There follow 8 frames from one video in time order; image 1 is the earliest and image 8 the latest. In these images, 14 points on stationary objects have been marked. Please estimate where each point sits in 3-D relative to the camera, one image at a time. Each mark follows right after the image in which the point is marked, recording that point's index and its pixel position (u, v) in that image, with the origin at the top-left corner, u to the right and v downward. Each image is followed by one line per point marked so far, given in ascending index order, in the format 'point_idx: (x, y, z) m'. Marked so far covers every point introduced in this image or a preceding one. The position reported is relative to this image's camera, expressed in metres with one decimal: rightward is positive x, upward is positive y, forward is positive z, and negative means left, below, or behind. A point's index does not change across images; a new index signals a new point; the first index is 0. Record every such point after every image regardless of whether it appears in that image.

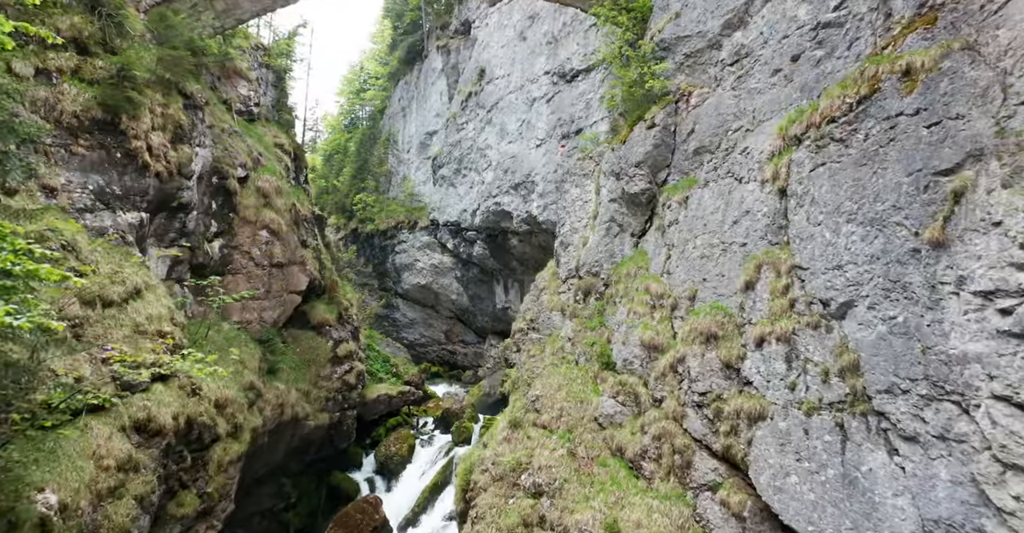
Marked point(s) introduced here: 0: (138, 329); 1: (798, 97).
0: (-7.2, -1.2, +11.1) m
1: (+6.0, +3.5, +12.0) m
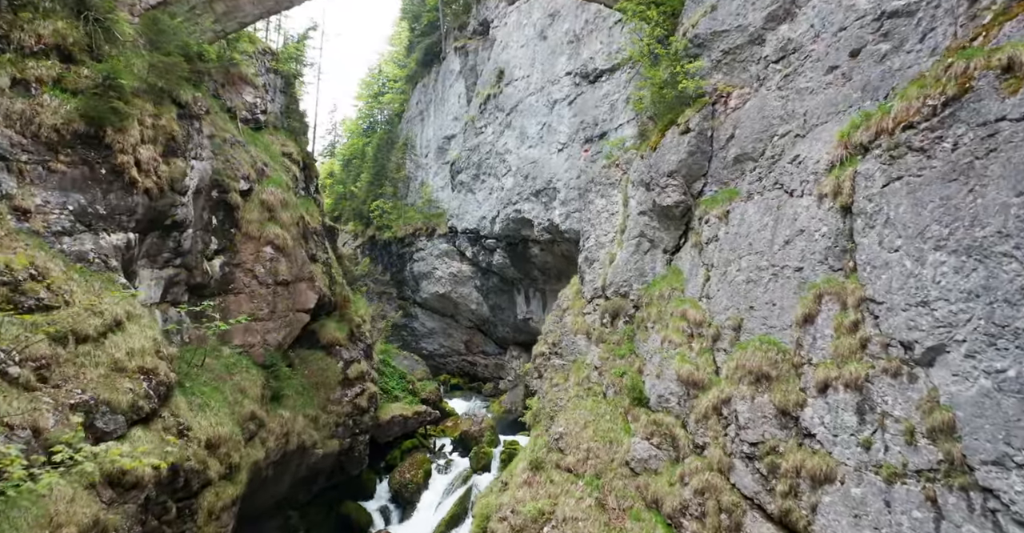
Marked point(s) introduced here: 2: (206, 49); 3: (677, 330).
0: (-6.9, -1.7, +10.0) m
1: (+6.3, +3.1, +10.5) m
2: (-8.9, +6.3, +16.7) m
3: (+3.5, -1.4, +12.1) m
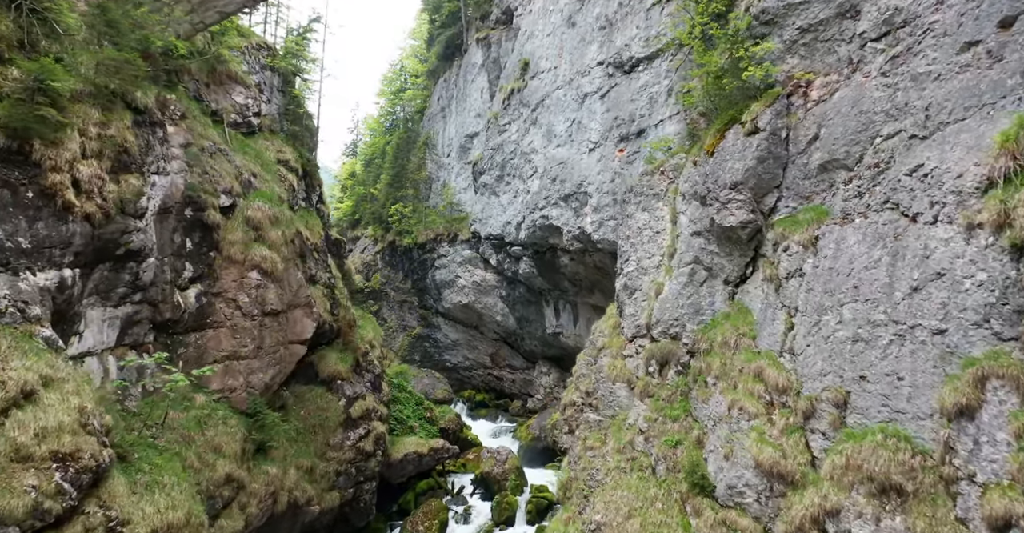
0: (-6.6, -2.5, +7.7) m
1: (+6.5, +2.3, +7.4) m
2: (-8.3, +5.6, +14.4) m
3: (+3.8, -2.1, +9.2) m
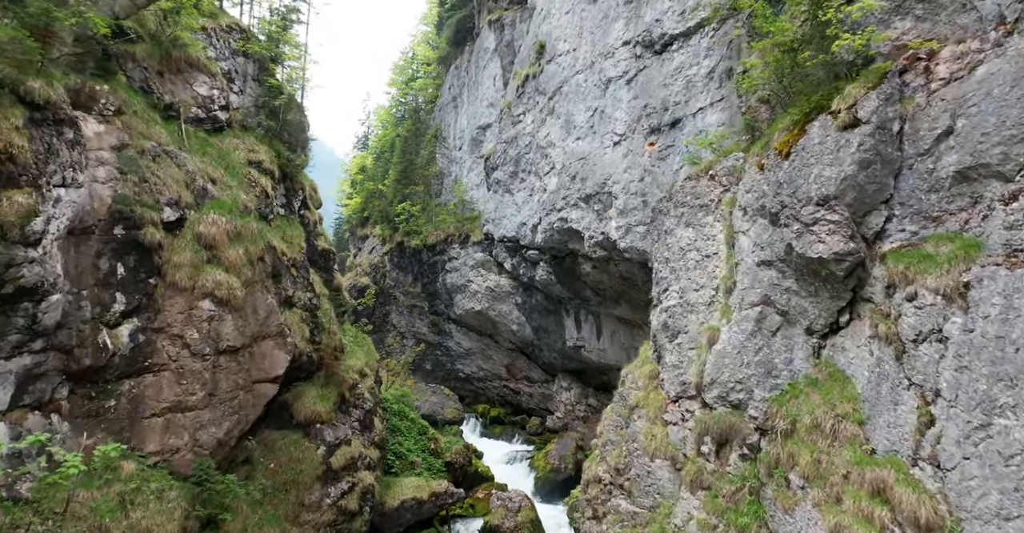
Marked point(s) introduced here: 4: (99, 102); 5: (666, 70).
0: (-6.7, -3.3, +5.1) m
1: (+6.4, +1.6, +4.2) m
2: (-8.2, +4.9, +11.7) m
3: (+3.8, -2.7, +6.2) m
4: (-8.5, +3.4, +11.9) m
5: (+5.1, +6.5, +19.1) m
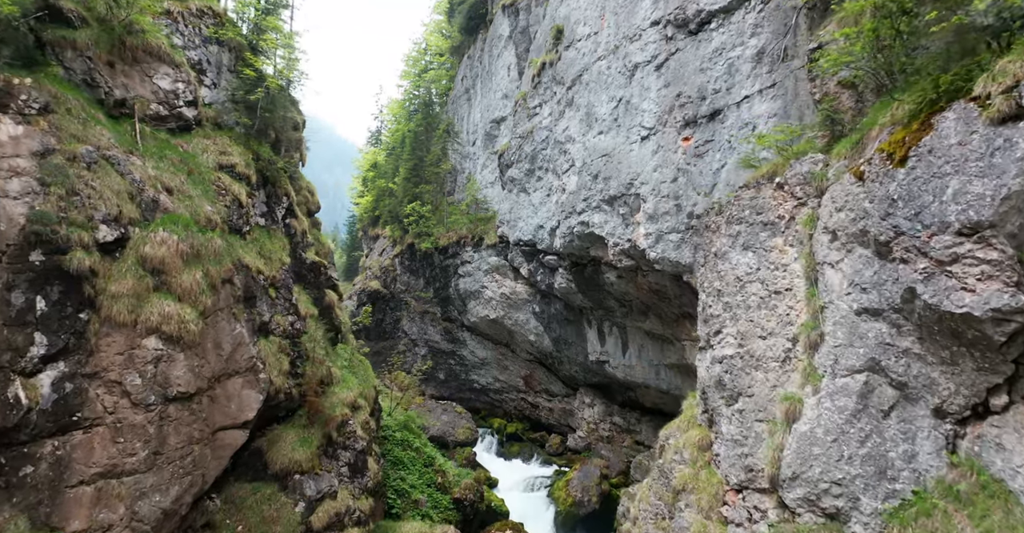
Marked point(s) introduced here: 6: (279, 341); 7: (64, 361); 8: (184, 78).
0: (-6.8, -3.9, +3.0) m
1: (+6.3, +1.1, +1.6) m
2: (-8.1, +4.4, +9.5) m
3: (+3.8, -3.3, +3.7) m
4: (-8.4, +2.8, +9.8) m
5: (+5.5, +6.1, +16.5) m
6: (-5.4, -1.7, +13.4) m
7: (-7.3, -1.5, +9.4) m
8: (-7.9, +4.5, +13.9) m
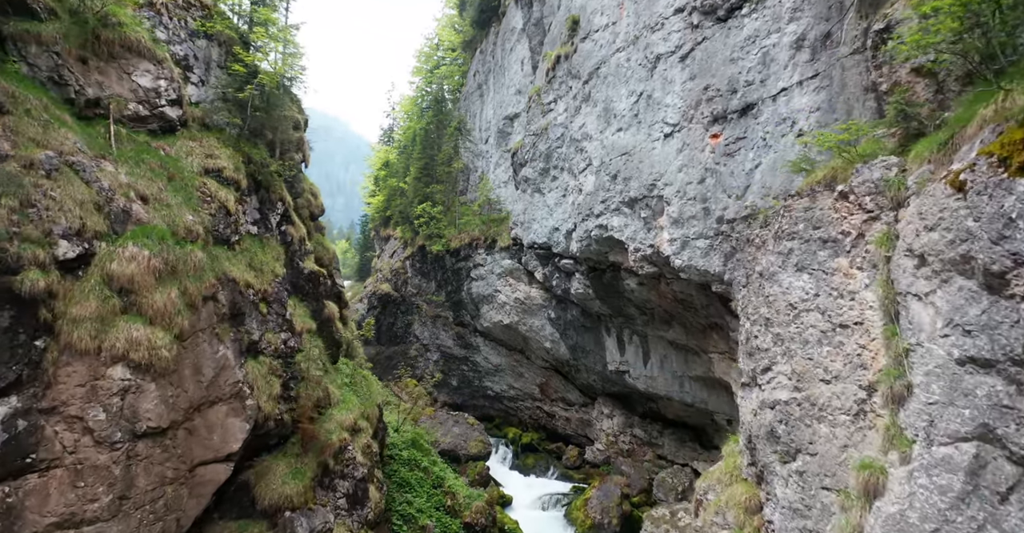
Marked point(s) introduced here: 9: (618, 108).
0: (-6.8, -4.3, +1.9) m
1: (+6.2, +0.7, +0.1) m
2: (-7.9, +4.1, +8.4) m
3: (+3.7, -3.6, +2.4) m
4: (-8.2, +2.5, +8.7) m
5: (+5.8, +5.9, +15.0) m
6: (-5.2, -2.0, +12.3) m
7: (-7.1, -1.9, +8.3) m
8: (-7.6, +4.2, +12.8) m
9: (+3.6, +5.4, +19.5) m
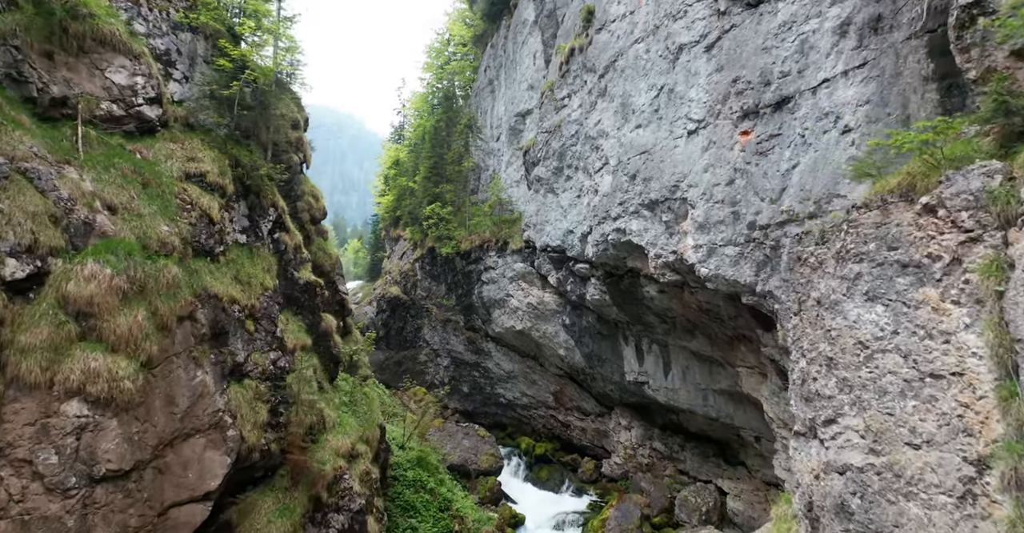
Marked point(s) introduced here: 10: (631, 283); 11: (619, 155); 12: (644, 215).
0: (-6.8, -4.6, +0.9) m
1: (+6.1, +0.4, -1.2) m
2: (-7.8, +3.8, +7.4) m
3: (+3.7, -4.0, +1.1) m
4: (-8.1, +2.2, +7.6) m
5: (+6.0, +5.6, +13.6) m
6: (-5.0, -2.3, +11.2) m
7: (-7.0, -2.2, +7.3) m
8: (-7.4, +4.0, +11.7) m
9: (+4.0, +5.1, +18.1) m
10: (+4.1, -0.6, +19.9) m
11: (+3.5, +3.6, +18.7) m
12: (+3.9, +1.5, +17.2) m
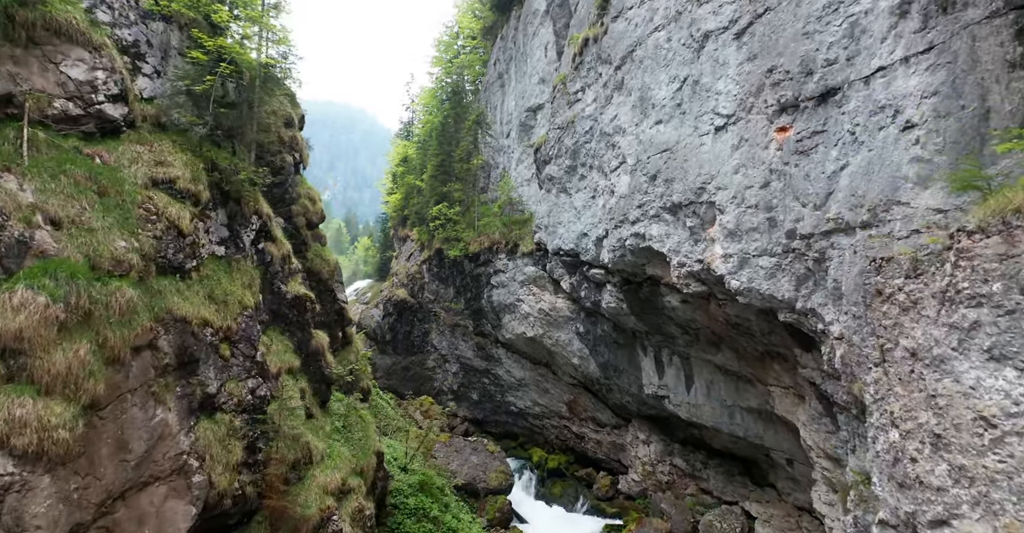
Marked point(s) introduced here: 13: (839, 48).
0: (-6.9, -5.0, -0.3) m
1: (+6.0, 0.0, -2.8) m
2: (-7.8, +3.4, +6.1) m
3: (+3.6, -4.3, -0.4) m
4: (-8.1, +1.9, +6.4) m
5: (+6.2, +5.4, +12.0) m
6: (-4.8, -2.6, +9.9) m
7: (-7.0, -2.5, +6.0) m
8: (-7.3, +3.7, +10.4) m
9: (+4.2, +4.9, +16.6) m
10: (+4.4, -0.8, +18.4) m
11: (+3.8, +3.4, +17.2) m
12: (+4.2, +1.3, +15.6) m
13: (+6.4, +4.3, +11.2) m
